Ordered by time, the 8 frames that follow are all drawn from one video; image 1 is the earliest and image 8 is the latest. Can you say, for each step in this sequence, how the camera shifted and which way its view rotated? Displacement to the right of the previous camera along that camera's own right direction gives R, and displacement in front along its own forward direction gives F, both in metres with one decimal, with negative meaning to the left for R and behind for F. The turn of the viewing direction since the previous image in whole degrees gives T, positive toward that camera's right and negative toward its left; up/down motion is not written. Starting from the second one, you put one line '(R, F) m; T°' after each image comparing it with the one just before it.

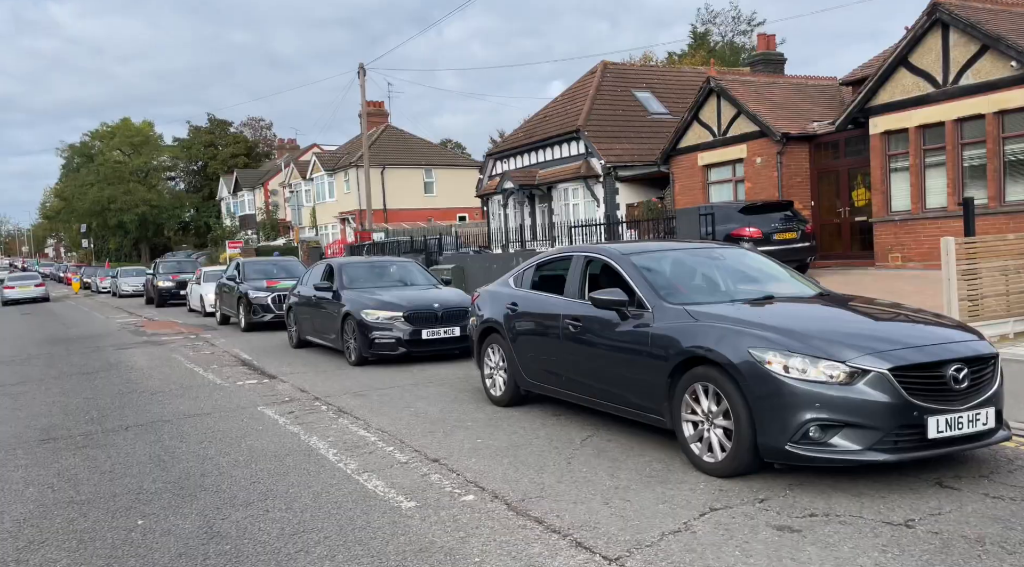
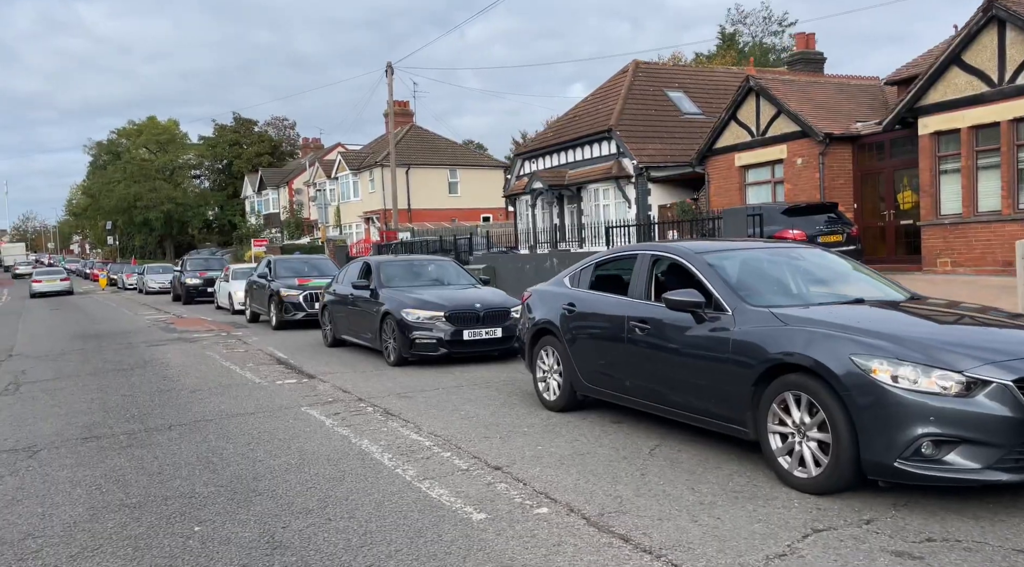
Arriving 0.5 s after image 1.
(-0.3, +0.2) m; -1°
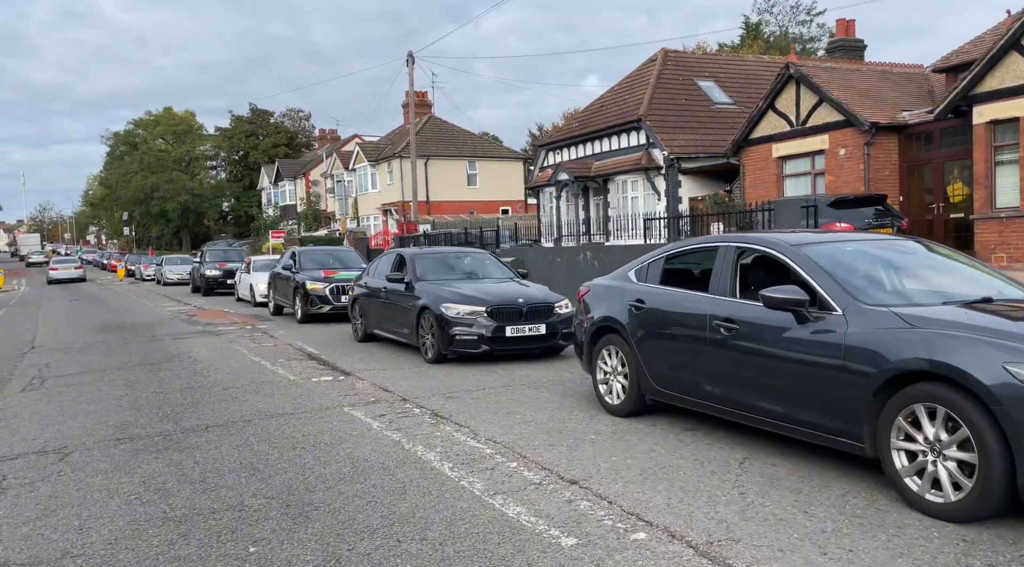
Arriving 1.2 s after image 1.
(-0.3, +0.4) m; -1°
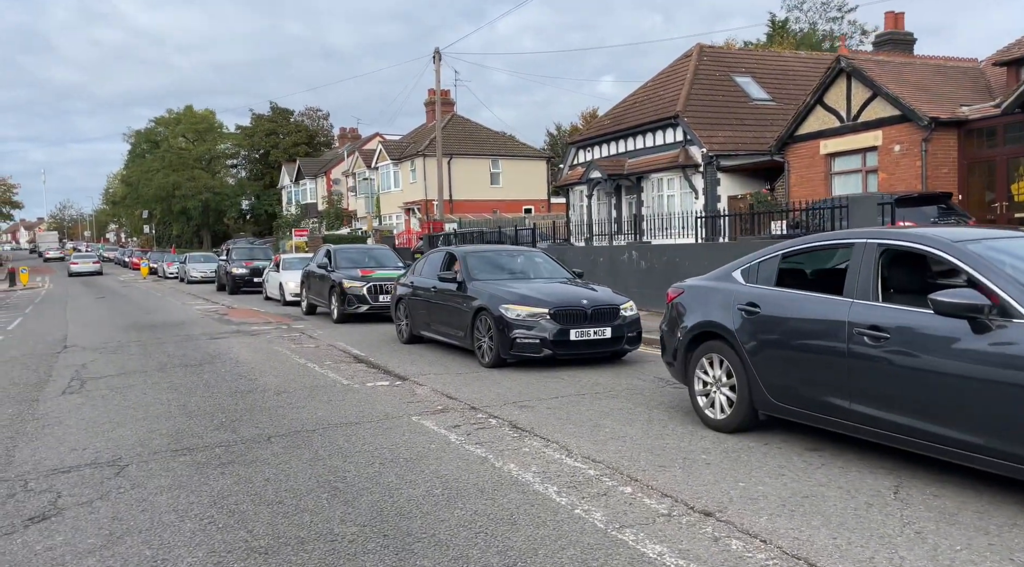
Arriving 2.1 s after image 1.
(-0.5, +0.5) m; -1°
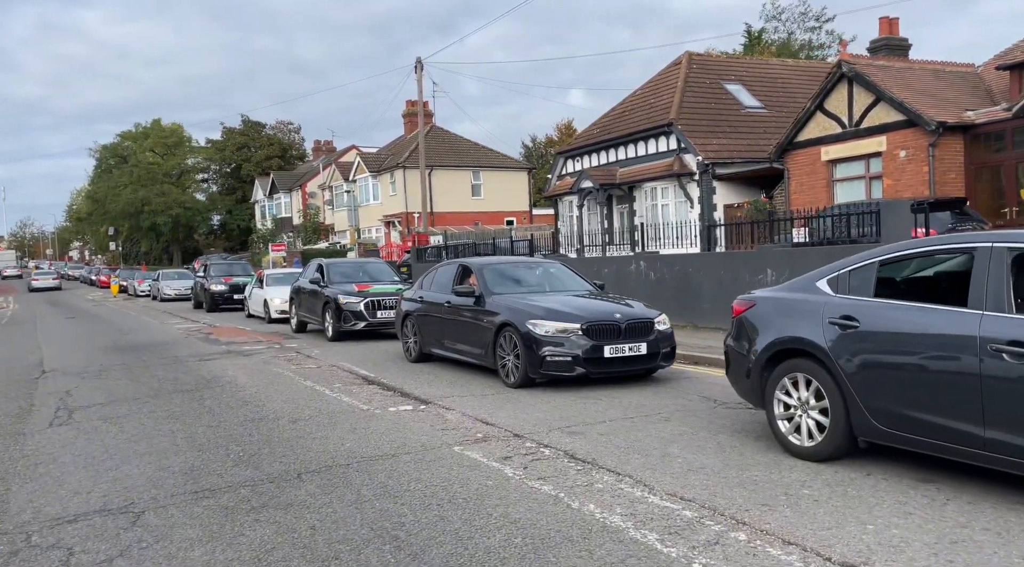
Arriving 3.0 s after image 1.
(-0.5, +0.5) m; +2°
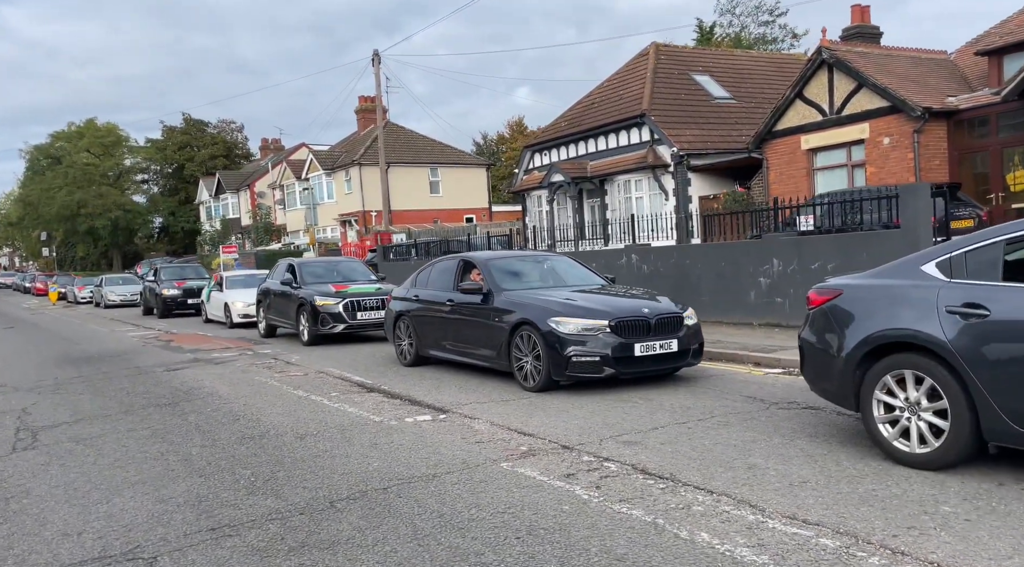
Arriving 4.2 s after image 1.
(-0.6, +0.7) m; +4°
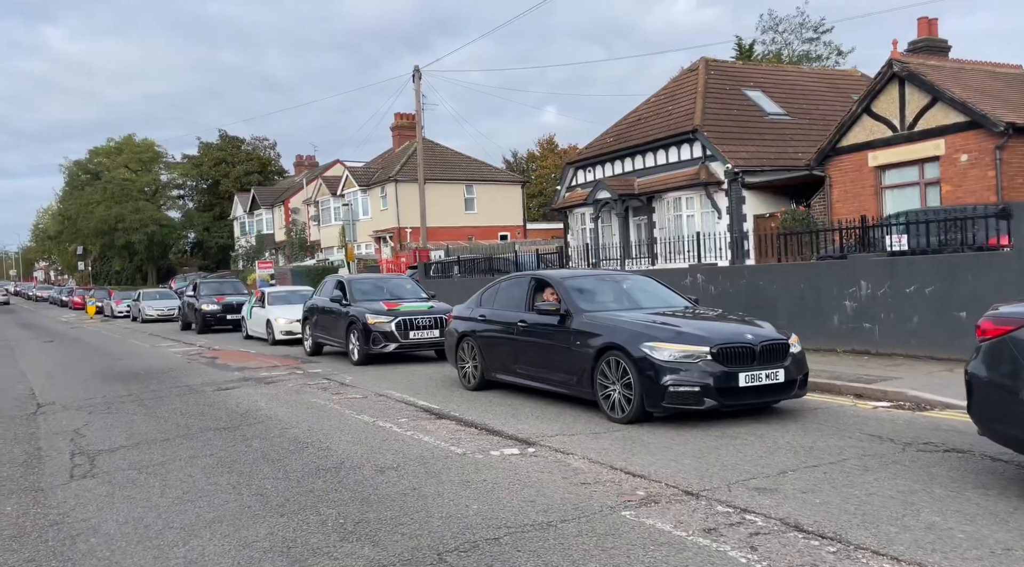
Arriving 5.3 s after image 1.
(-0.5, +0.5) m; -2°
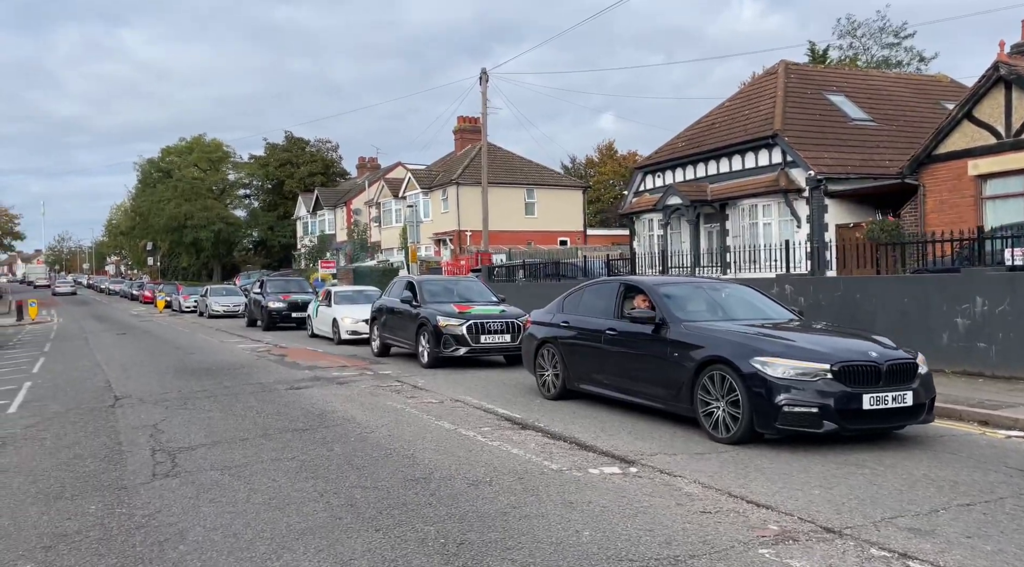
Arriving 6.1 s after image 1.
(-0.4, +0.4) m; -4°
